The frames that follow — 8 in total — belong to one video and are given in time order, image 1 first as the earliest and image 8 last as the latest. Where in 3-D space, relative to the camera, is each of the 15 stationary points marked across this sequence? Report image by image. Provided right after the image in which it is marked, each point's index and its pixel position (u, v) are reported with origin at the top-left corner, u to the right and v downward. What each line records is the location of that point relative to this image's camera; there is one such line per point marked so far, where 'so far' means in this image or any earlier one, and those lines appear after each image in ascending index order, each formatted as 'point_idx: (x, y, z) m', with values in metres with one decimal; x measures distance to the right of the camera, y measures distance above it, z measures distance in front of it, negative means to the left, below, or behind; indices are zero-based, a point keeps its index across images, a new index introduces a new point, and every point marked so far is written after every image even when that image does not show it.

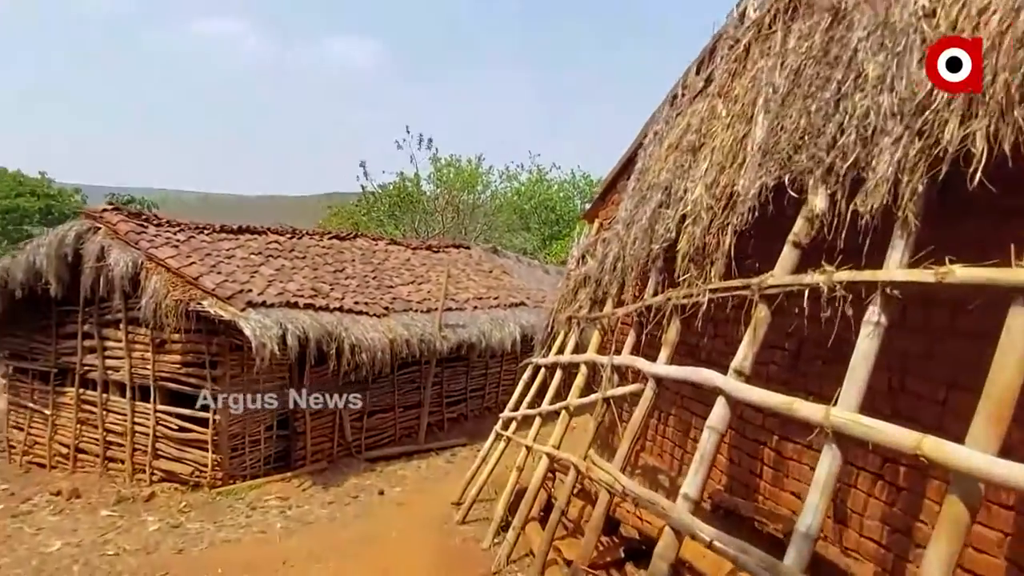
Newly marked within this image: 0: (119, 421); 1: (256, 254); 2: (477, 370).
0: (-6.0, -2.0, +10.6) m
1: (-4.6, +0.6, +12.3) m
2: (-0.9, -1.9, +16.0) m
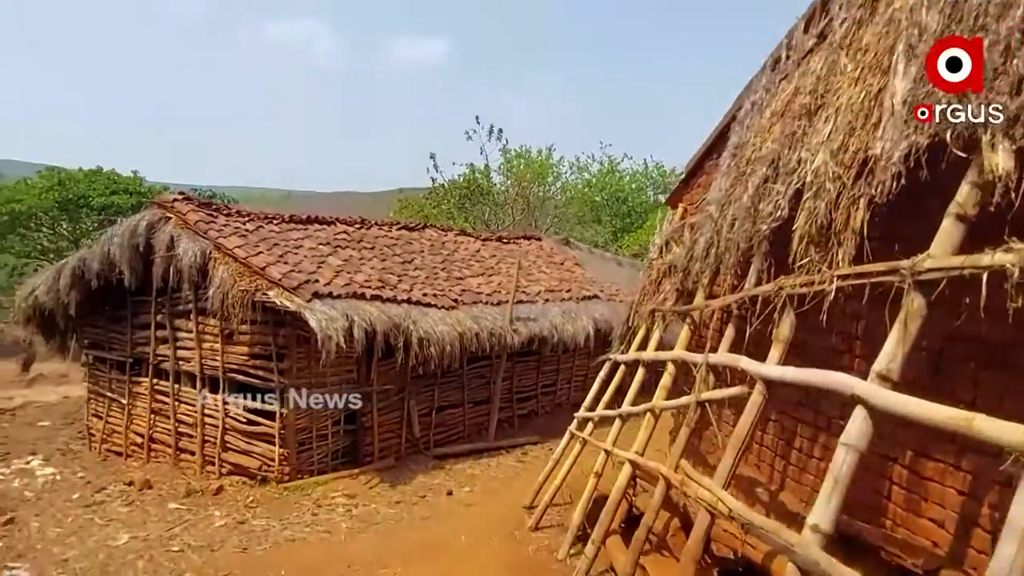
0: (-4.9, -1.9, +10.5) m
1: (-3.3, +0.8, +12.1) m
2: (+0.7, -1.7, +15.4) m
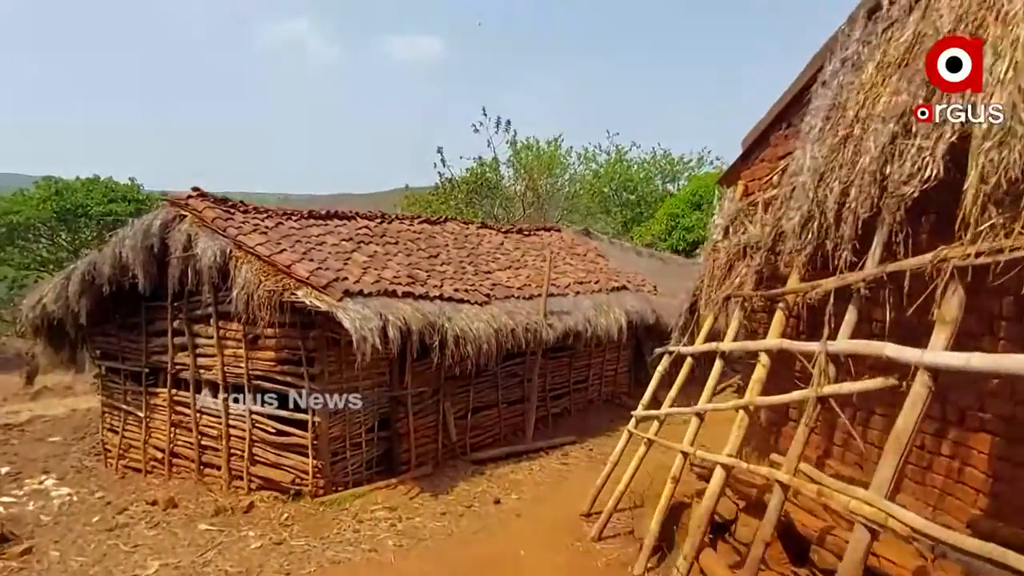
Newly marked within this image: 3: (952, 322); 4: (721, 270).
0: (-4.3, -1.9, +9.8) m
1: (-2.7, +0.8, +11.4) m
2: (+1.4, -1.5, +14.7) m
3: (+2.3, -0.2, +3.6) m
4: (+2.2, +0.2, +7.2) m
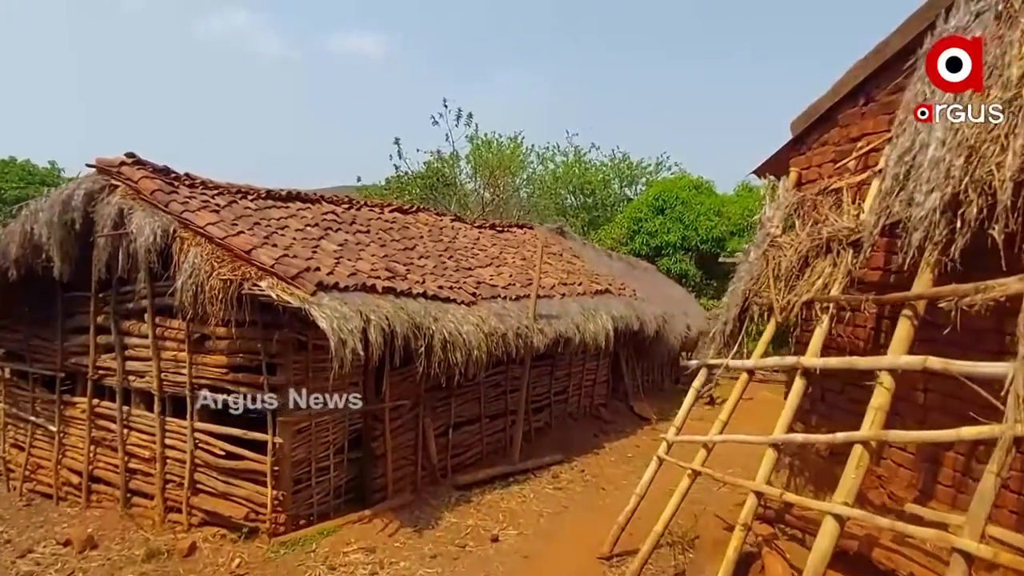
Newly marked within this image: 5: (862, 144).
0: (-4.3, -1.8, +8.0) m
1: (-2.8, +0.9, +9.7) m
2: (+0.9, -1.6, +13.4) m
3: (+2.9, -0.2, +2.4) m
4: (+2.4, +0.2, +6.0) m
5: (+3.2, +1.3, +6.3) m
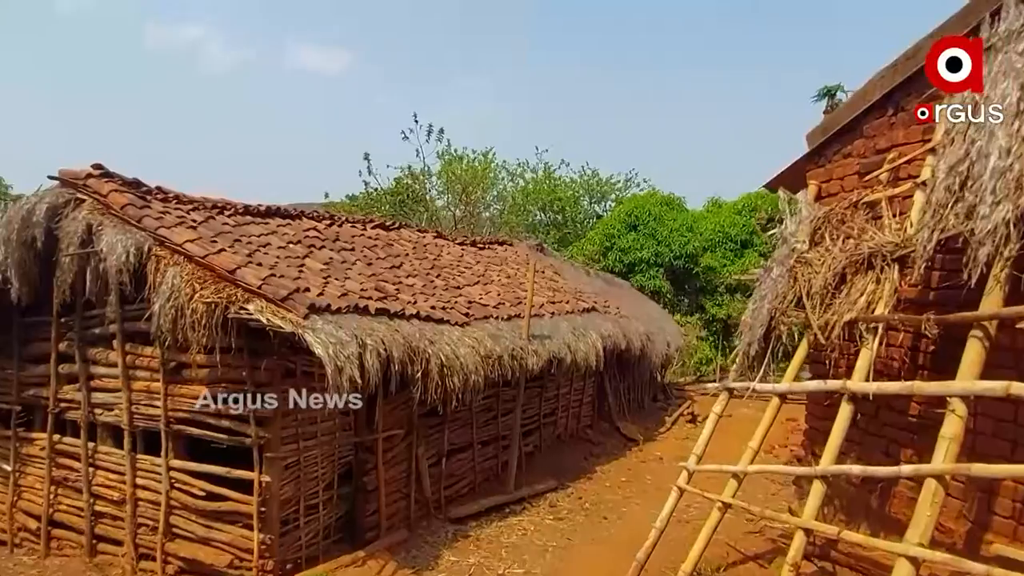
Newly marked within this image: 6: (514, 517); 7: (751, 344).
0: (-4.2, -2.1, +7.3) m
1: (-2.9, +0.6, +9.1) m
2: (+0.7, -1.9, +12.9) m
3: (+3.2, -0.2, +2.1) m
4: (+2.6, 0.0, +5.7) m
5: (+3.3, +1.1, +6.0) m
6: (0.0, -3.1, +9.4) m
7: (+2.2, -0.5, +6.4) m
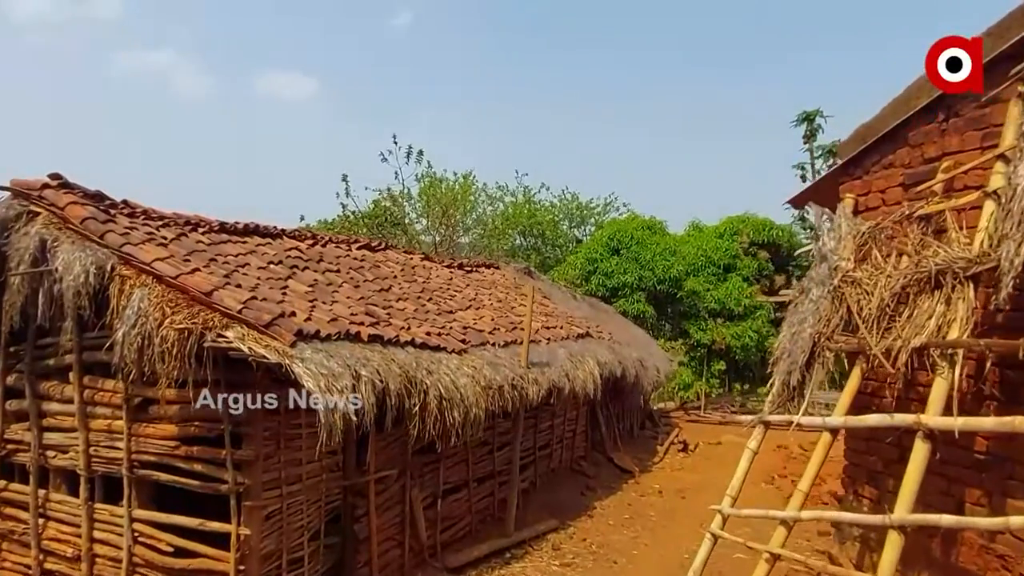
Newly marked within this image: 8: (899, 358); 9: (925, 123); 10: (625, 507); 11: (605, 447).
0: (-4.1, -2.3, +6.3) m
1: (-2.8, +0.3, +8.3) m
2: (+0.6, -2.4, +12.1) m
3: (+3.5, -0.3, +1.5) m
4: (+2.7, -0.1, +5.1) m
5: (+3.4, +1.0, +5.4) m
6: (0.0, -3.4, +8.6) m
7: (+2.4, -0.7, +5.8) m
8: (+2.7, -0.5, +4.8) m
9: (+3.5, +1.4, +5.8) m
10: (+2.0, -3.8, +12.1) m
11: (+2.1, -3.6, +15.8) m
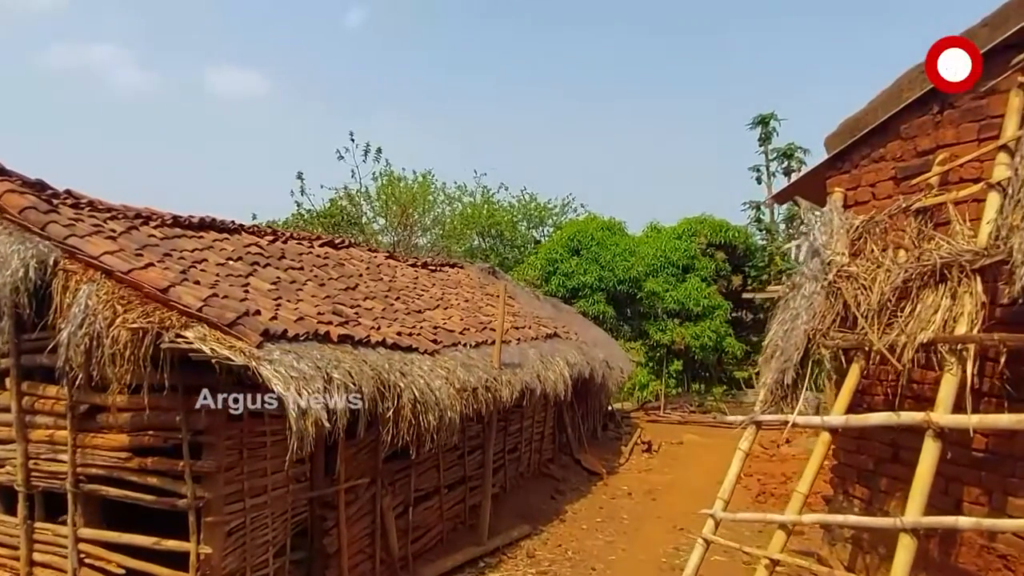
0: (-4.3, -2.3, +5.7) m
1: (-3.1, +0.3, +7.8) m
2: (0.0, -2.3, +11.8) m
3: (+3.7, -0.2, +1.4) m
4: (+2.7, -0.1, +4.9) m
5: (+3.3, +1.0, +5.3) m
6: (-0.3, -3.4, +8.2) m
7: (+2.2, -0.7, +5.6) m
8: (+2.6, -0.4, +4.6) m
9: (+3.3, +1.4, +5.7) m
10: (+1.4, -3.8, +11.8) m
11: (+1.4, -3.6, +15.6) m
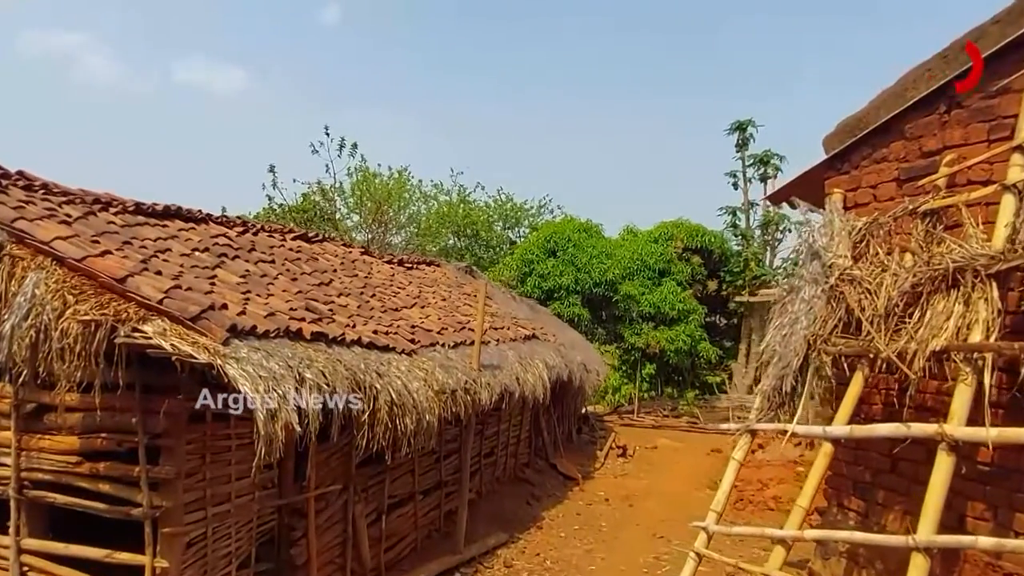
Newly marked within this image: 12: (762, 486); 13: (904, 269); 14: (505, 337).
0: (-4.4, -2.2, +5.2) m
1: (-3.3, +0.4, +7.3) m
2: (-0.3, -2.3, +11.5) m
3: (+3.7, -0.3, +1.3) m
4: (+2.6, -0.1, +4.7) m
5: (+3.3, +1.0, +5.1) m
6: (-0.5, -3.4, +7.9) m
7: (+2.1, -0.7, +5.4) m
8: (+2.6, -0.5, +4.4) m
9: (+3.3, +1.4, +5.5) m
10: (+1.0, -3.8, +11.5) m
11: (+0.8, -3.7, +15.3) m
12: (+4.8, -3.8, +13.3) m
13: (+2.7, +0.2, +4.8) m
14: (-0.1, -0.9, +12.1) m
